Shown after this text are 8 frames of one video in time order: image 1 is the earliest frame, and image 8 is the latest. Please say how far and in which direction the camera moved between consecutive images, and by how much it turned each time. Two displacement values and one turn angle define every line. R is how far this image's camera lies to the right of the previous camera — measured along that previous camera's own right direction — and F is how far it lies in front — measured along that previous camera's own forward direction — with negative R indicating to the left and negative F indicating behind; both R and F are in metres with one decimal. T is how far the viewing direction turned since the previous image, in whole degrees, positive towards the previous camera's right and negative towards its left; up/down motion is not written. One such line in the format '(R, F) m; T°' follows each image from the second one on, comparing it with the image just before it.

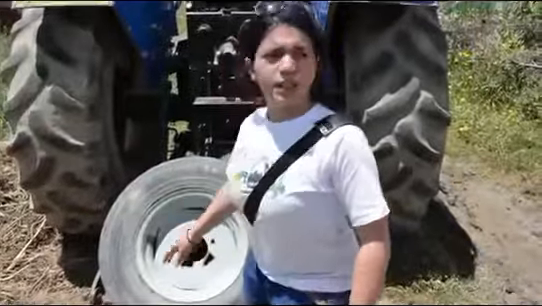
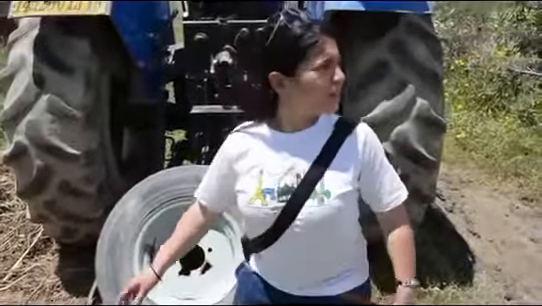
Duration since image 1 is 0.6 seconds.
(0.0, 0.0) m; 0°
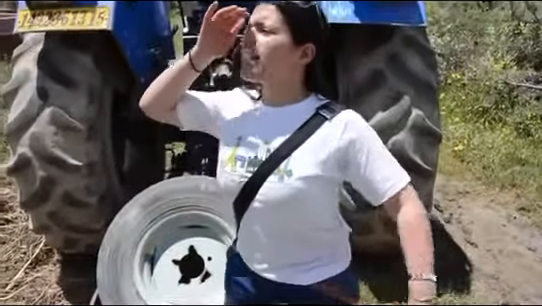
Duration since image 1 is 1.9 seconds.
(0.0, -0.1) m; 0°
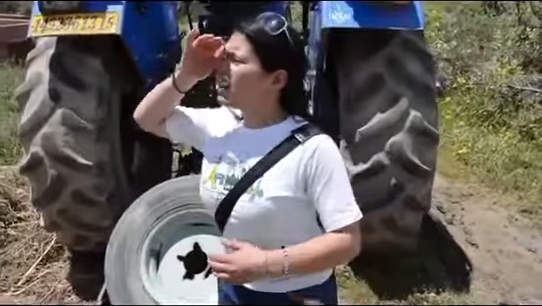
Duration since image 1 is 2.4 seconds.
(+0.1, -0.1) m; -1°
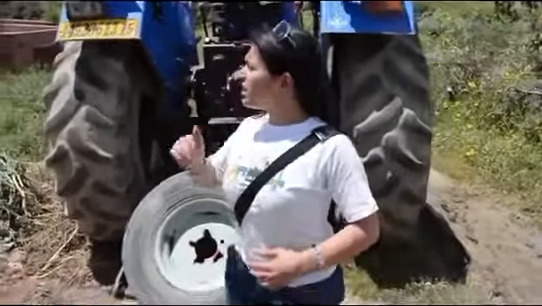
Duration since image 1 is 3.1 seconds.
(+0.1, -0.3) m; -2°
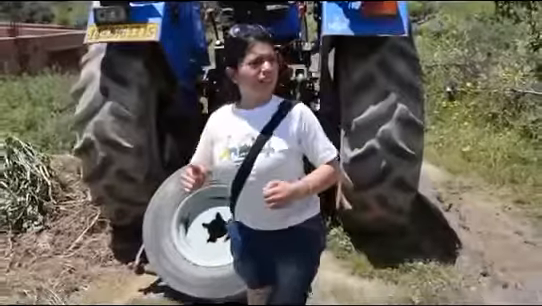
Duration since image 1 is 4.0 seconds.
(0.0, -0.4) m; -1°
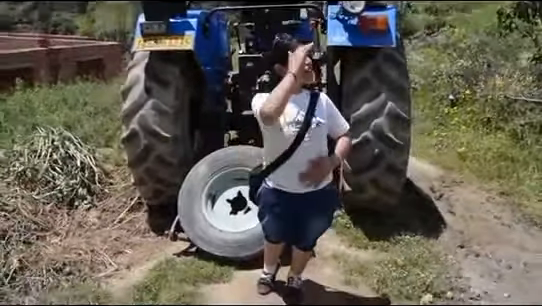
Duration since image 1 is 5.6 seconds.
(0.0, -0.8) m; -2°
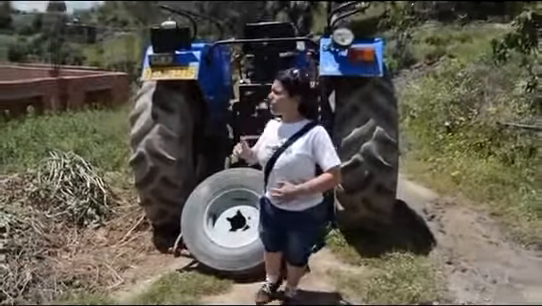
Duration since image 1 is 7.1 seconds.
(+0.1, -0.3) m; -1°
